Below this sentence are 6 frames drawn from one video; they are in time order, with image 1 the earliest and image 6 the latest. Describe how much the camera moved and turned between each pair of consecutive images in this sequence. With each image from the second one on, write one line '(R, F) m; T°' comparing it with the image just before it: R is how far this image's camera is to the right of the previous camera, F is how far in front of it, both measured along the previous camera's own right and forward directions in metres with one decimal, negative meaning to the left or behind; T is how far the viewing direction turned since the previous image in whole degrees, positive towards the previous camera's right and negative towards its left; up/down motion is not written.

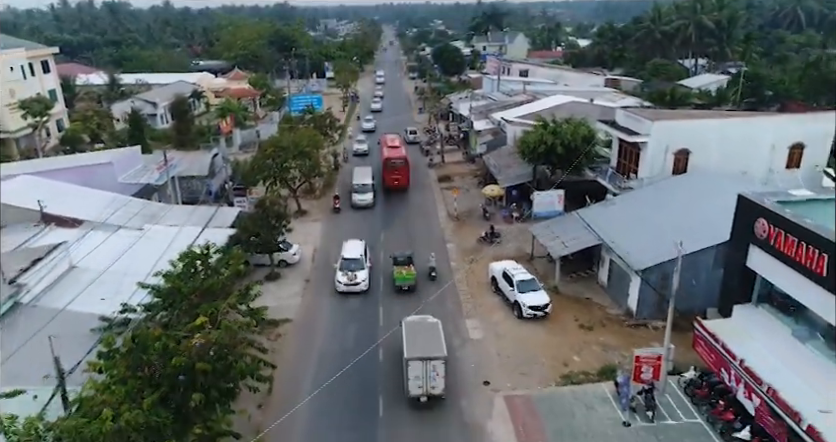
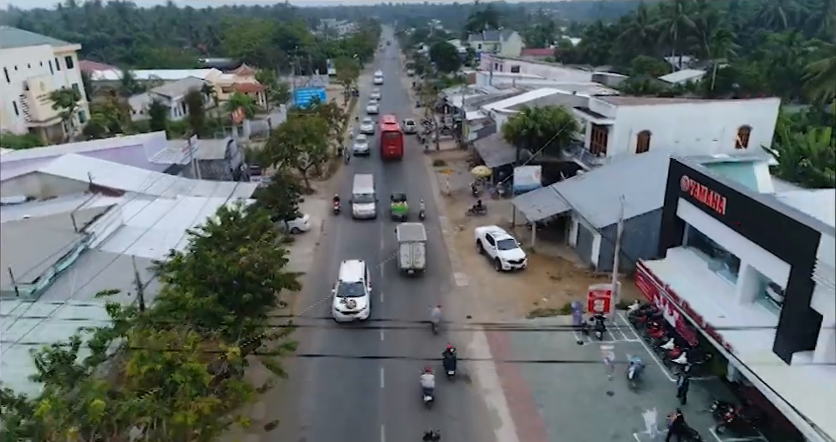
(+0.1, -3.5) m; 0°
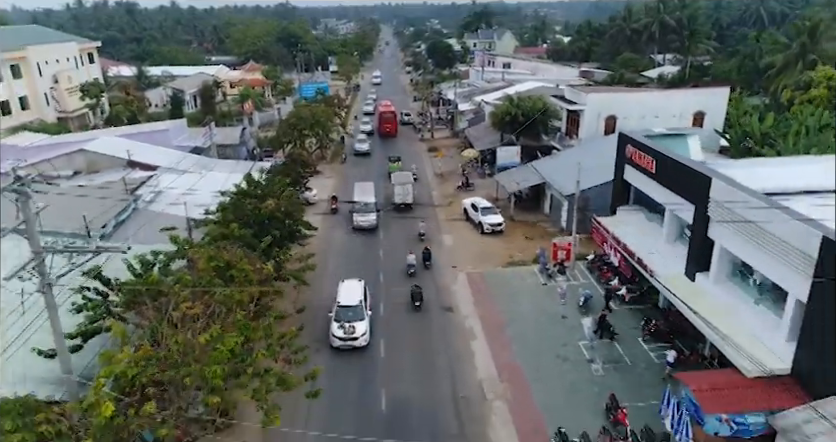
(+0.2, -3.9) m; 0°
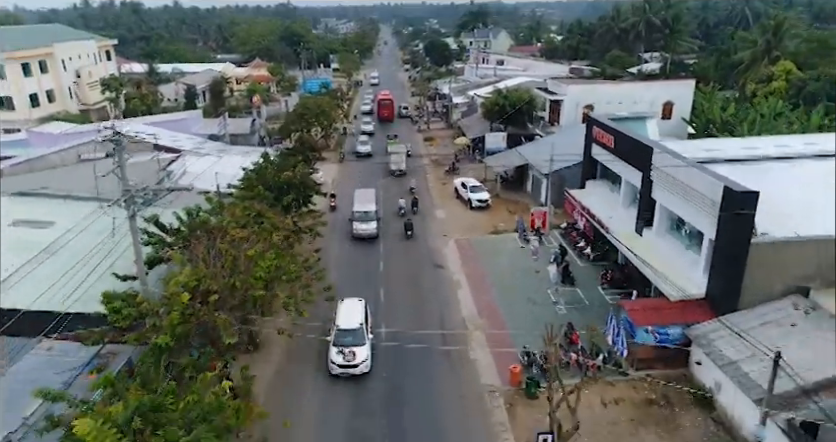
(+0.2, -3.4) m; 0°
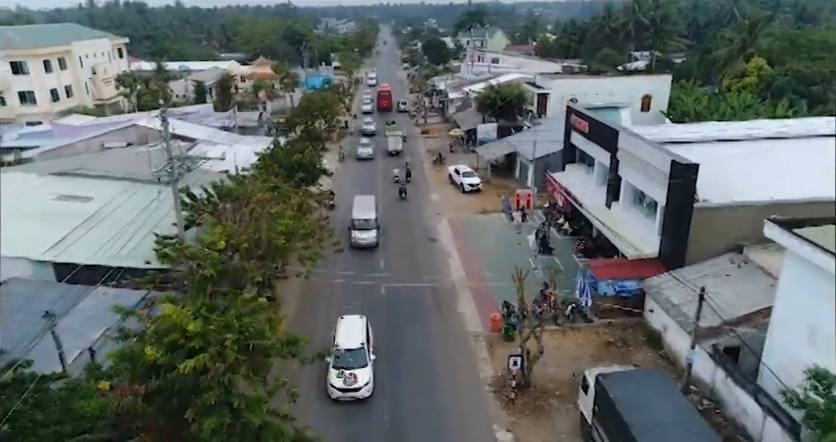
(+0.1, -2.8) m; 0°
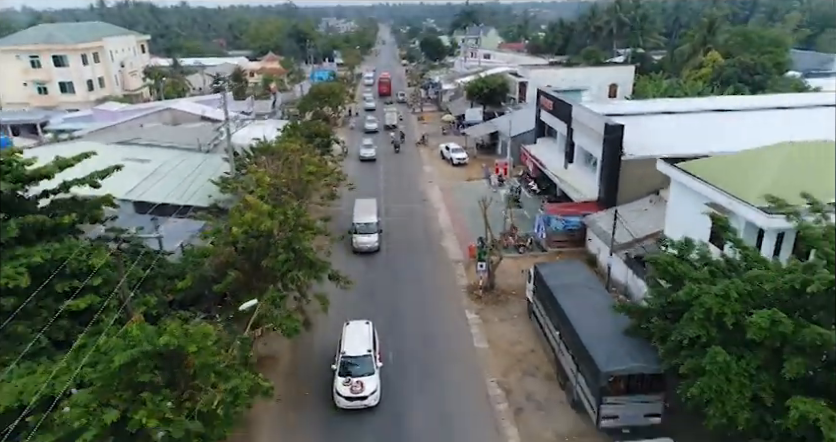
(+0.2, -5.6) m; 0°
